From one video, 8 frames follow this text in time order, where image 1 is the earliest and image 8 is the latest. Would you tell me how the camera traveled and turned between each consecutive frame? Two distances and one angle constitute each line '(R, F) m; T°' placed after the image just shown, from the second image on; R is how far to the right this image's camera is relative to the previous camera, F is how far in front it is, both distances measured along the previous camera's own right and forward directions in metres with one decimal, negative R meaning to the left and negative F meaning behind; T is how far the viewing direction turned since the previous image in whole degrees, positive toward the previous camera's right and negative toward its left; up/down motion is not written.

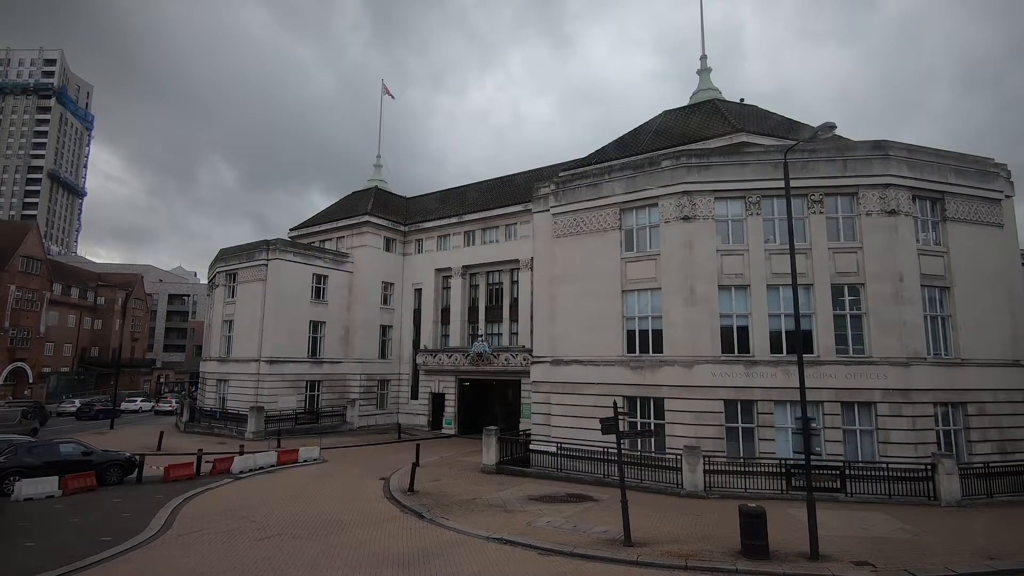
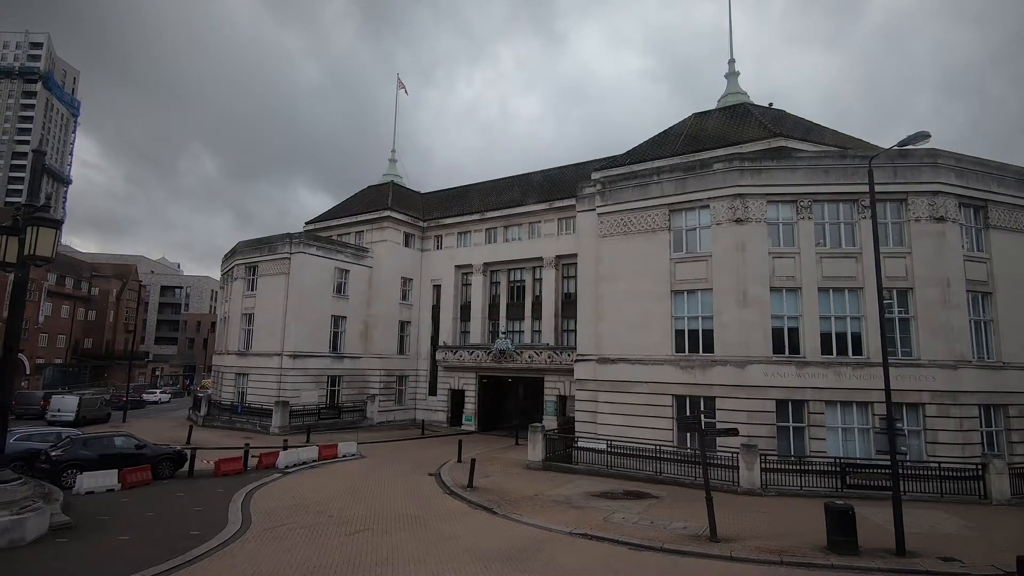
(-2.6, -0.1) m; +2°
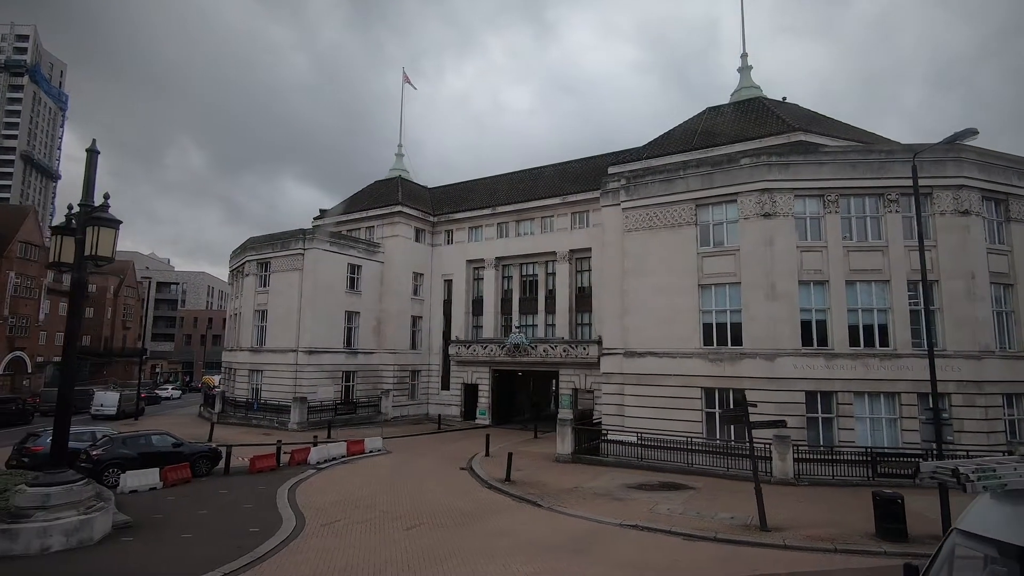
(-1.5, -0.1) m; +1°
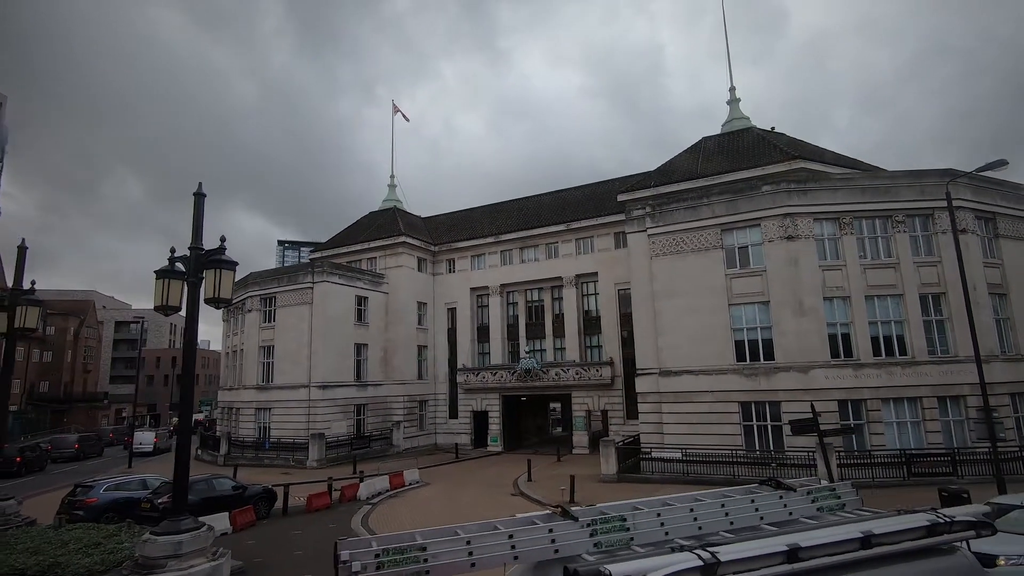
(-3.5, -0.6) m; +5°
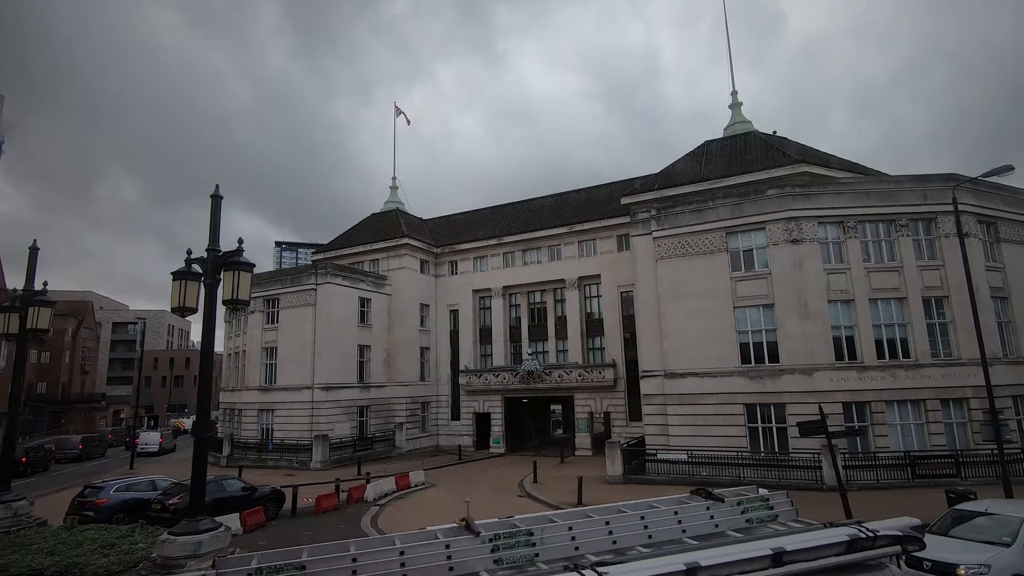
(-0.4, -0.1) m; 0°
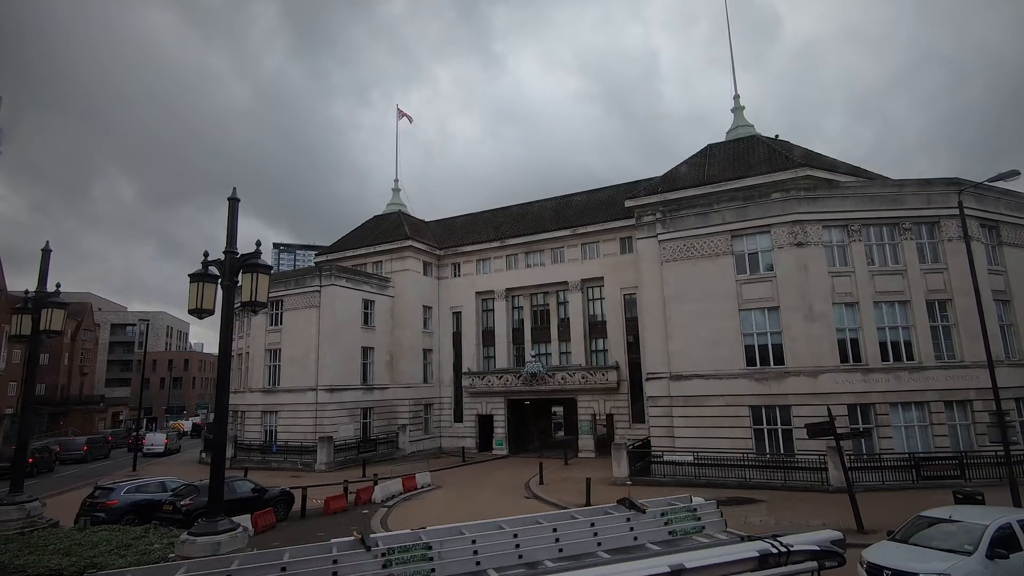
(-0.4, -0.1) m; 0°
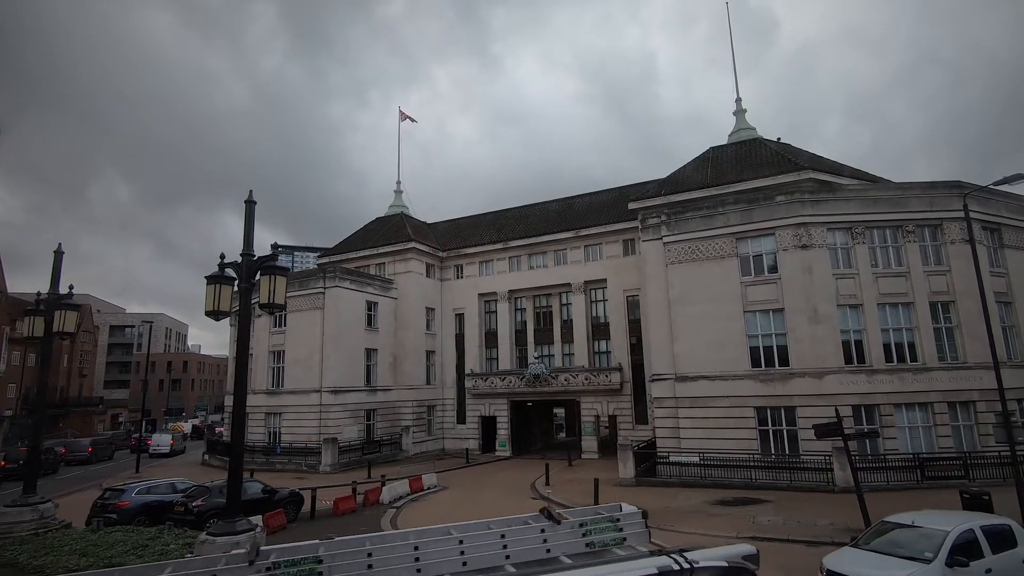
(-0.4, -0.1) m; 0°
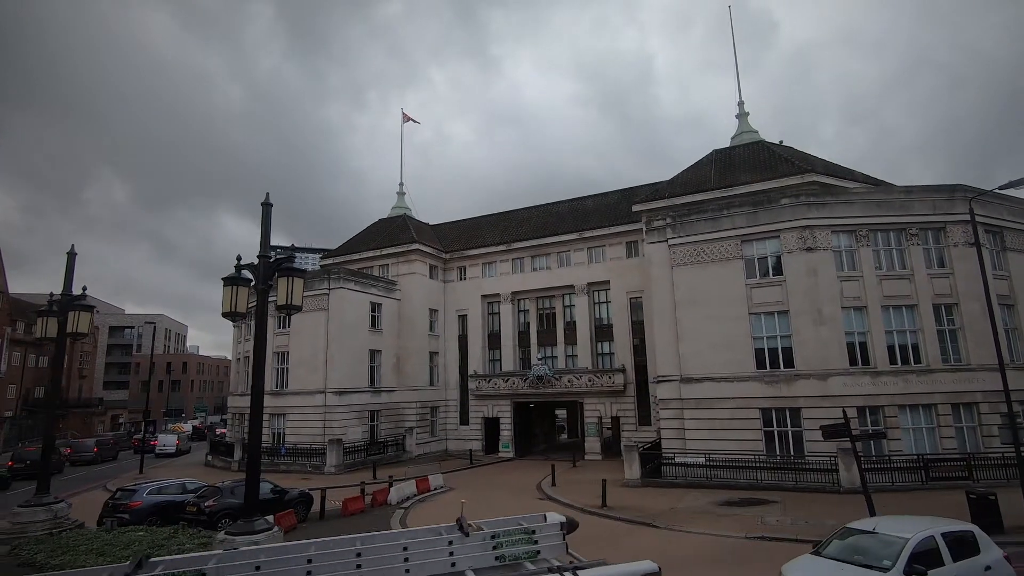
(-0.4, -0.1) m; 0°
